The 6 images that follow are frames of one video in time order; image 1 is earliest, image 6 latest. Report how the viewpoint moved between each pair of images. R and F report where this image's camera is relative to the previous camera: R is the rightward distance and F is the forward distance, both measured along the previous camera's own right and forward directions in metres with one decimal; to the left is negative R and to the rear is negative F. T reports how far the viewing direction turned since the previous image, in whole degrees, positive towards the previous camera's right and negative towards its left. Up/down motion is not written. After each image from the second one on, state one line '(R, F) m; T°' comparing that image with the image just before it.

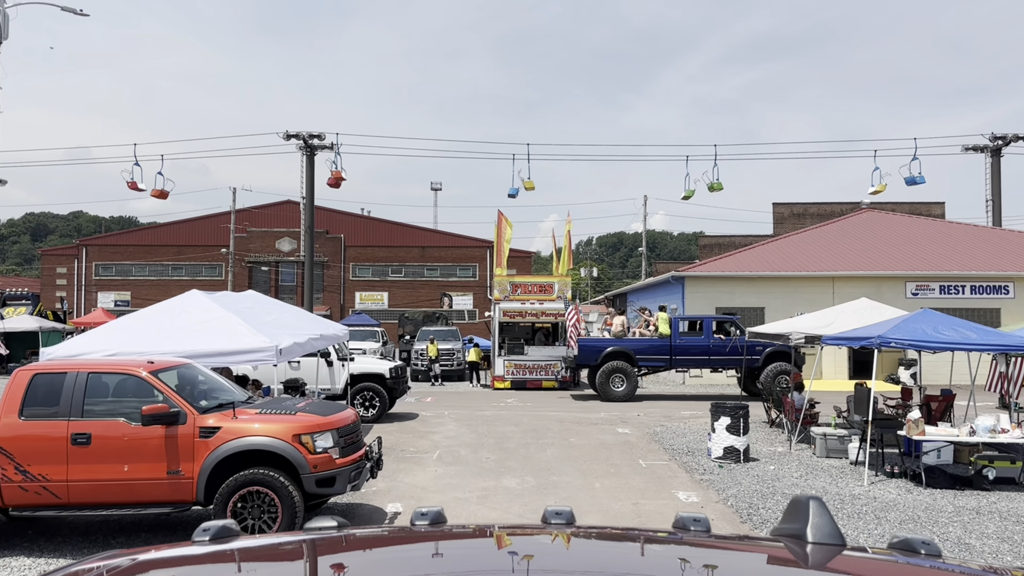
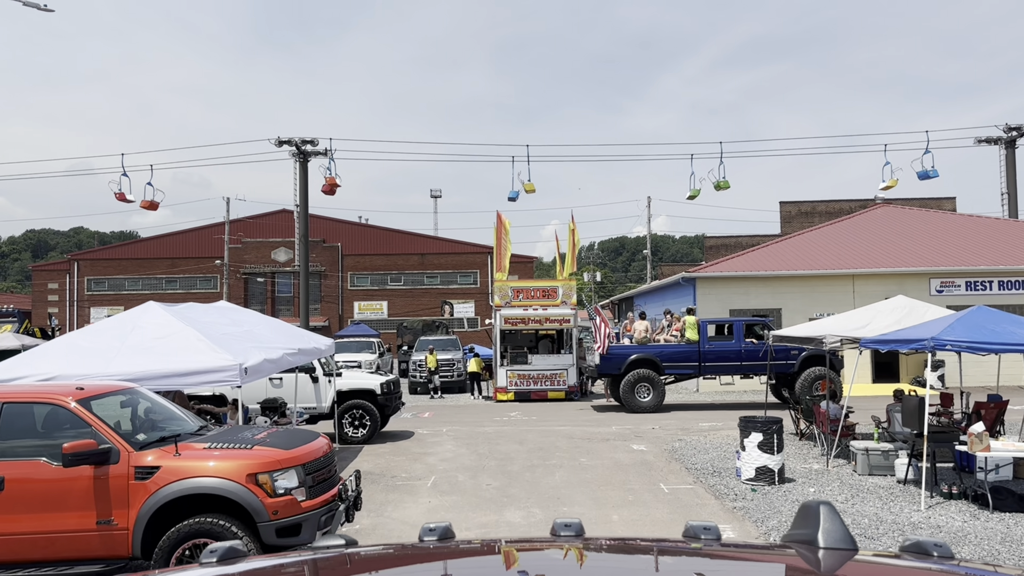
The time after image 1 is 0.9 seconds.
(0.0, +1.3) m; 0°
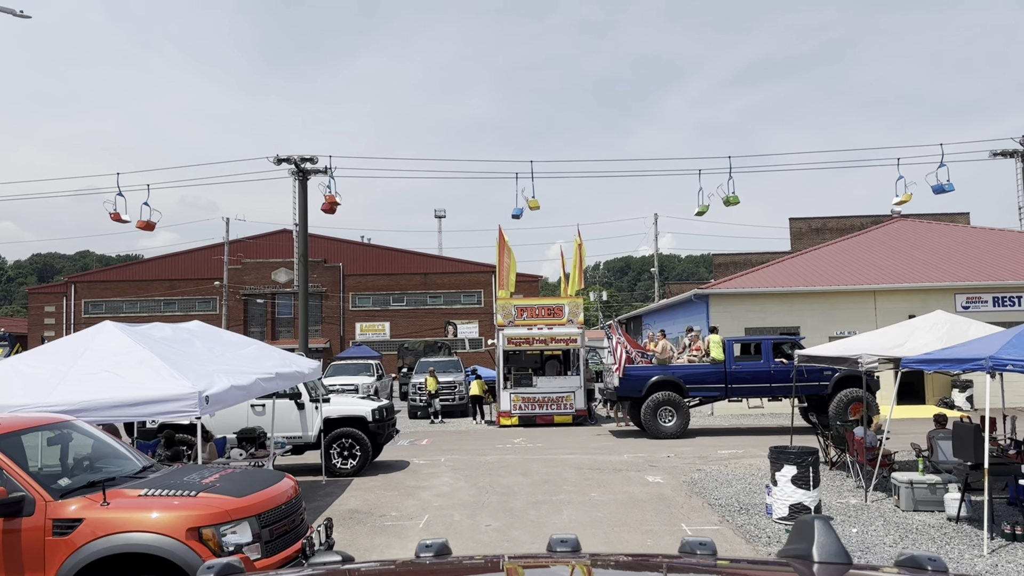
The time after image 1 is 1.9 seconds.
(+0.1, +1.1) m; 0°
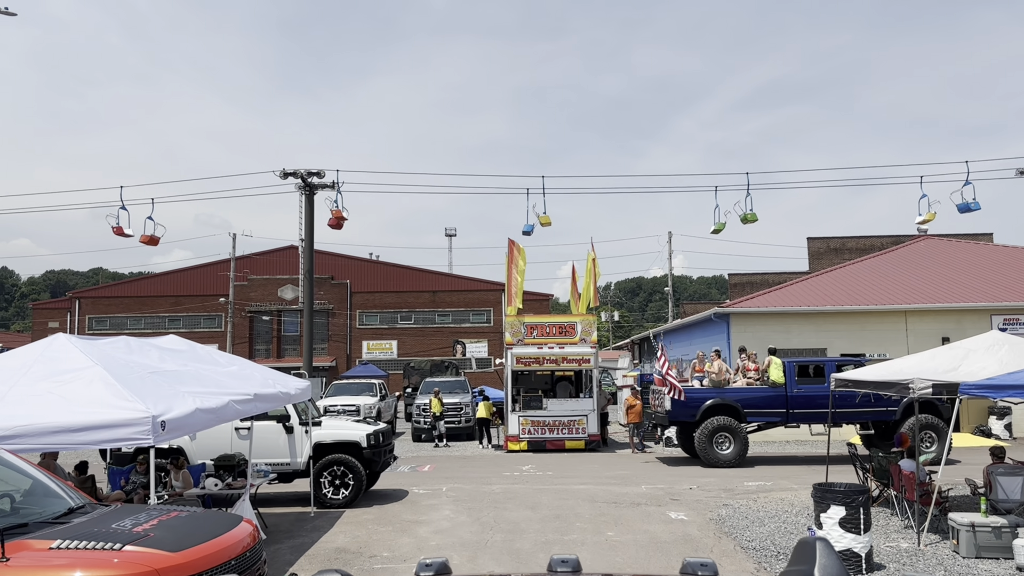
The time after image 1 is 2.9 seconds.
(0.0, +1.1) m; -1°
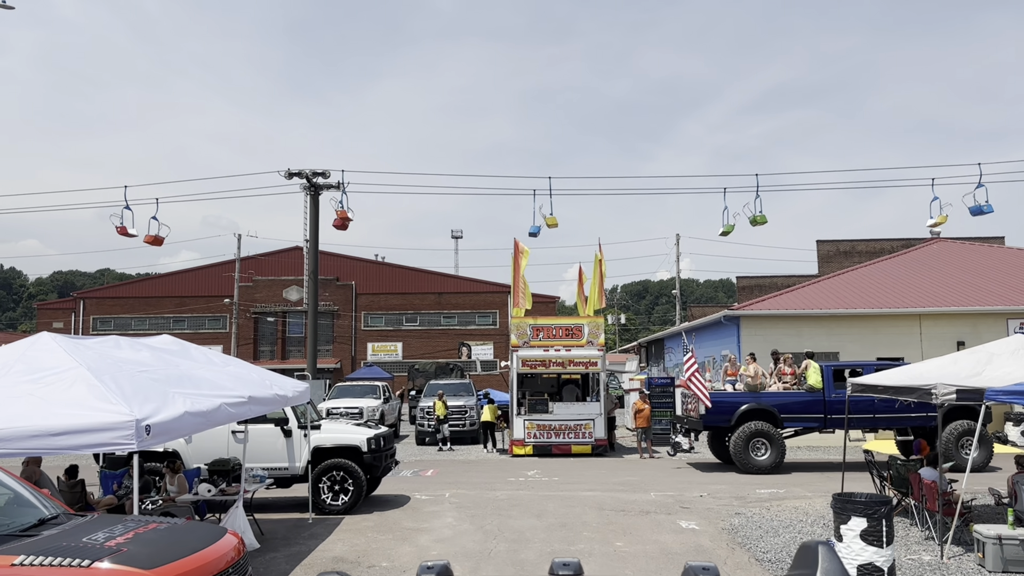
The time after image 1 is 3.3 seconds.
(0.0, +0.4) m; 0°
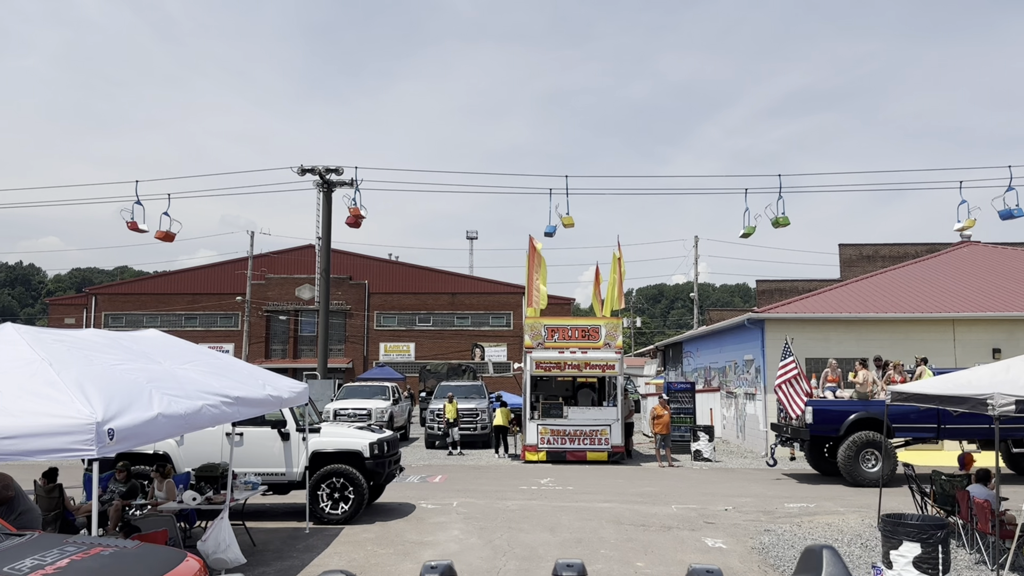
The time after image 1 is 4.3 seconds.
(0.0, +0.8) m; -1°
